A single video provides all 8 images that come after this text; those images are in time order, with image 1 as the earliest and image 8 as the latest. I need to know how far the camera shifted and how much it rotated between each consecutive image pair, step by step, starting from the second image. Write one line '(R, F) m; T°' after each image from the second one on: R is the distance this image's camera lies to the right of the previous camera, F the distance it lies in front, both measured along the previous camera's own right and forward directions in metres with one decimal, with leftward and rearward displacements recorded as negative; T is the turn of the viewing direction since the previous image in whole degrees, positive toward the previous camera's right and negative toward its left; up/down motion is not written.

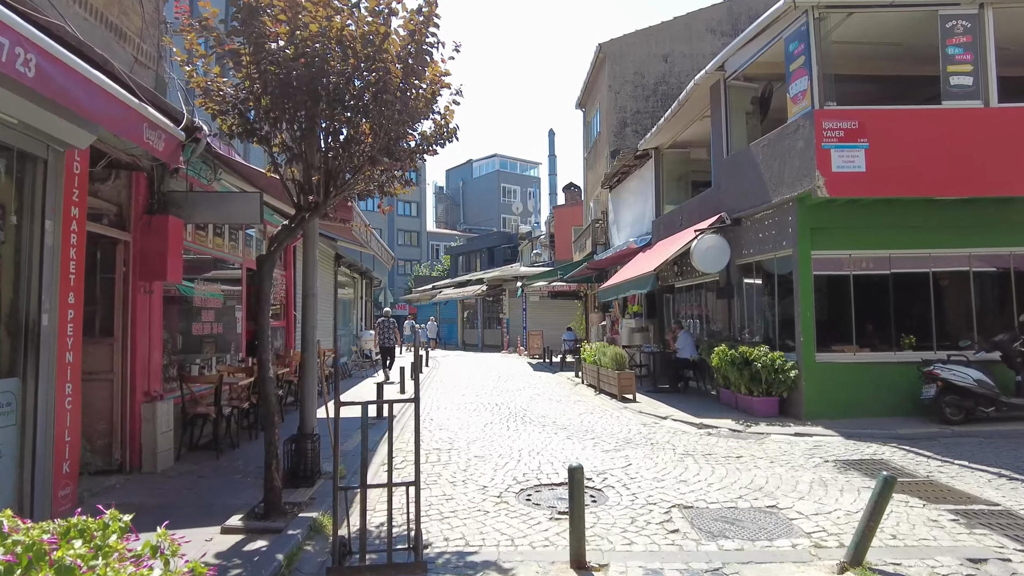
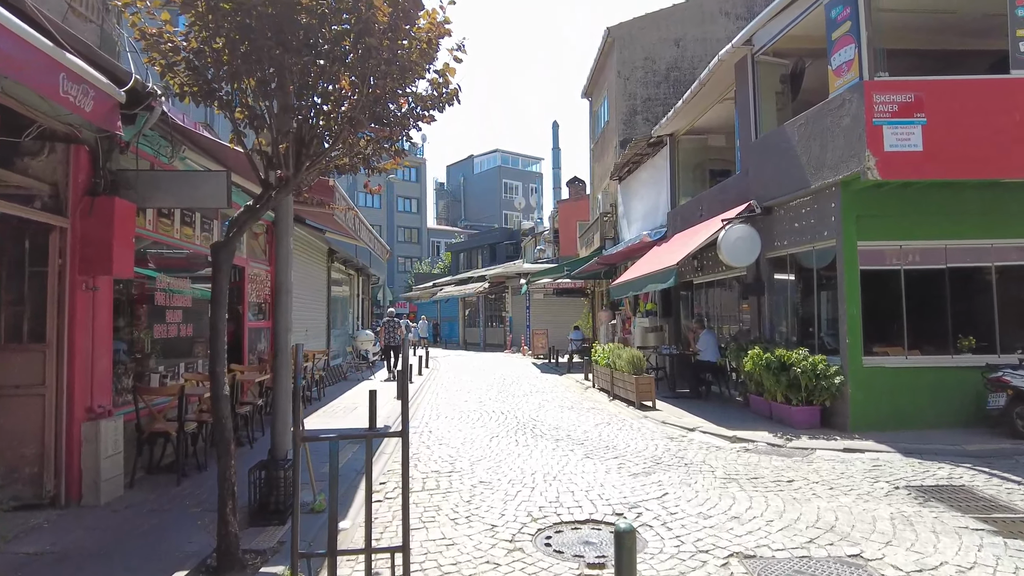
(-0.1, +1.1) m; 0°
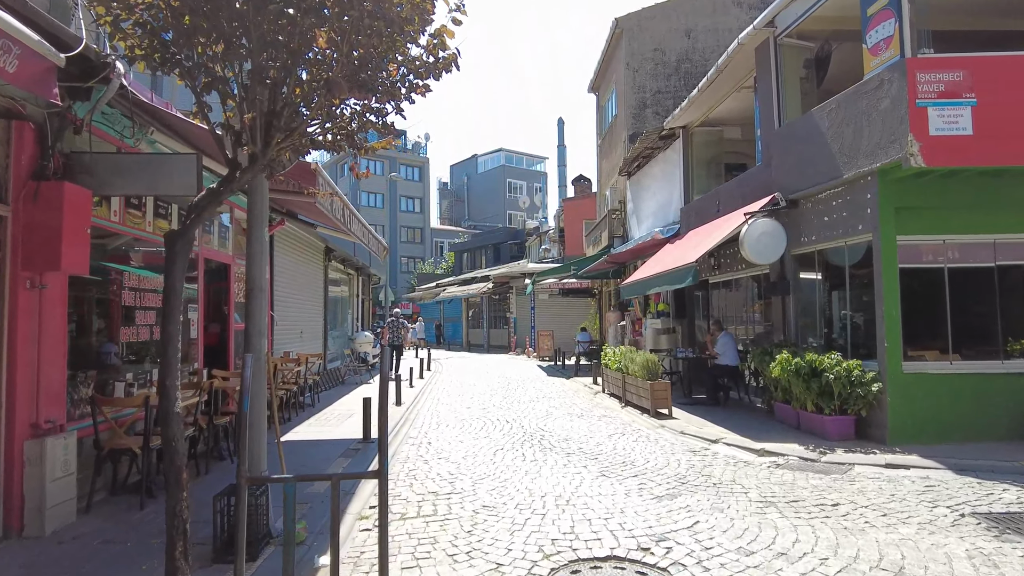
(0.0, +0.7) m; 0°
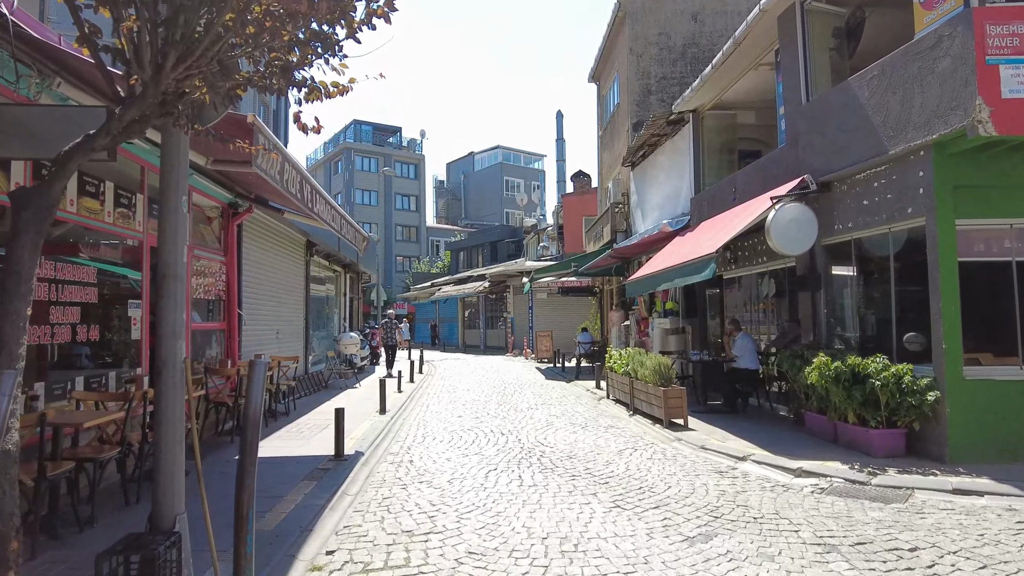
(0.0, +1.2) m; 0°
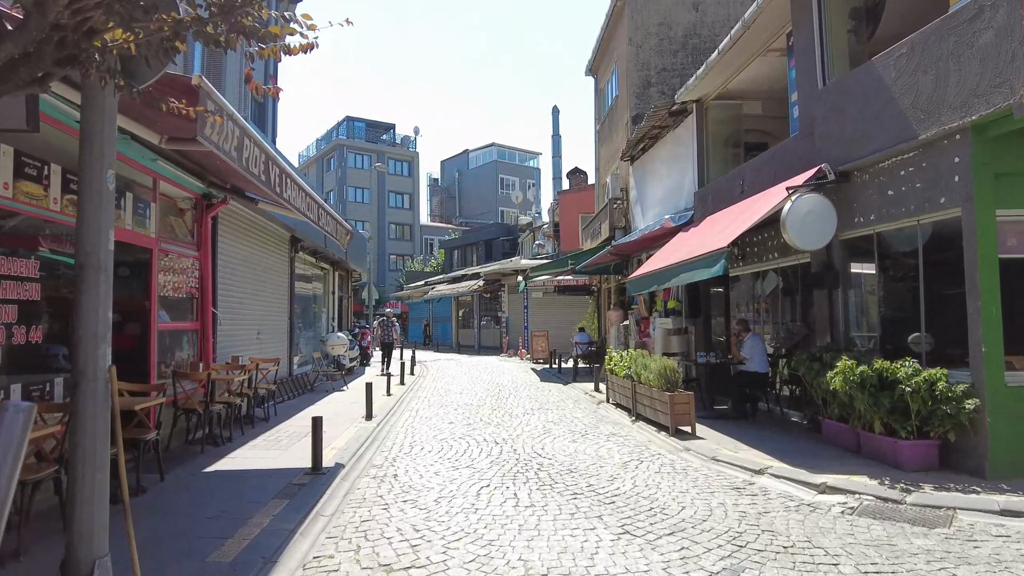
(0.0, +0.7) m; 0°
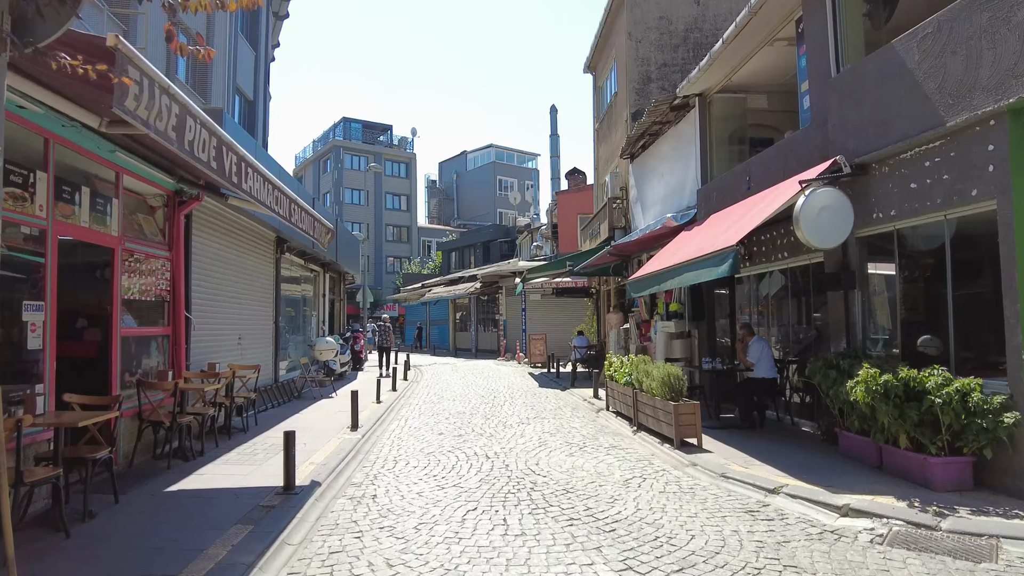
(+0.1, +0.6) m; 0°
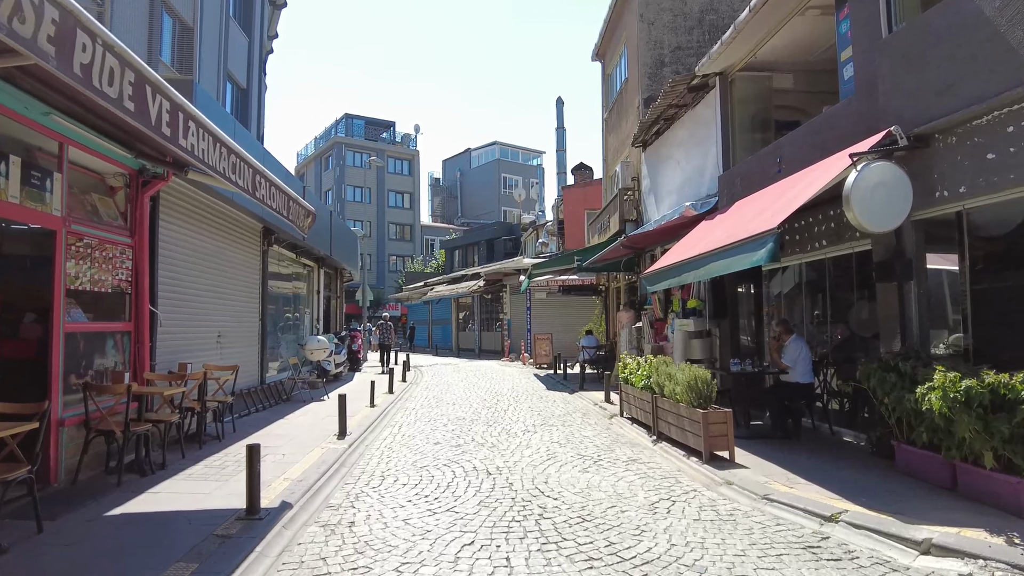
(0.0, +1.0) m; 0°
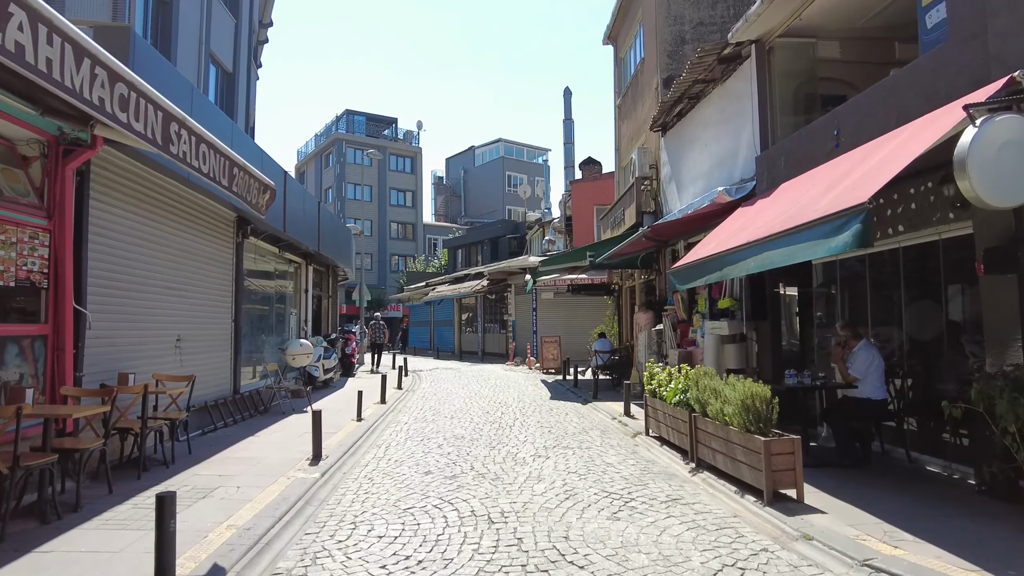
(0.0, +1.5) m; 0°
